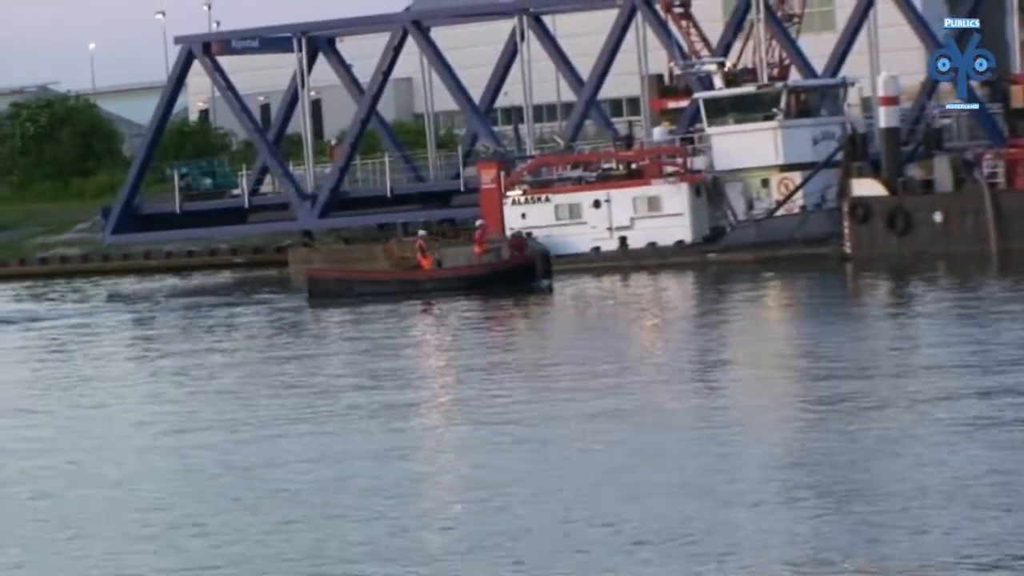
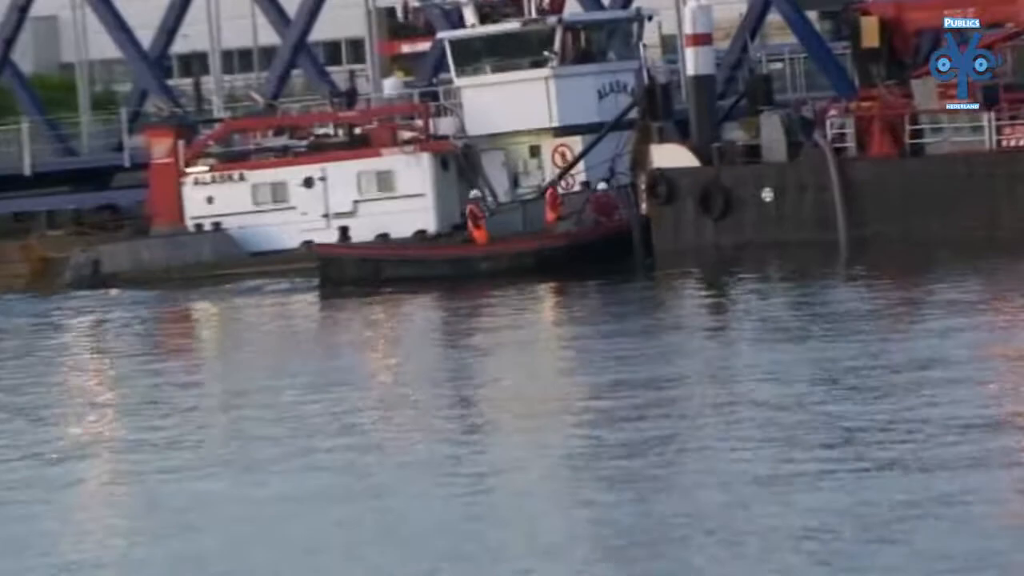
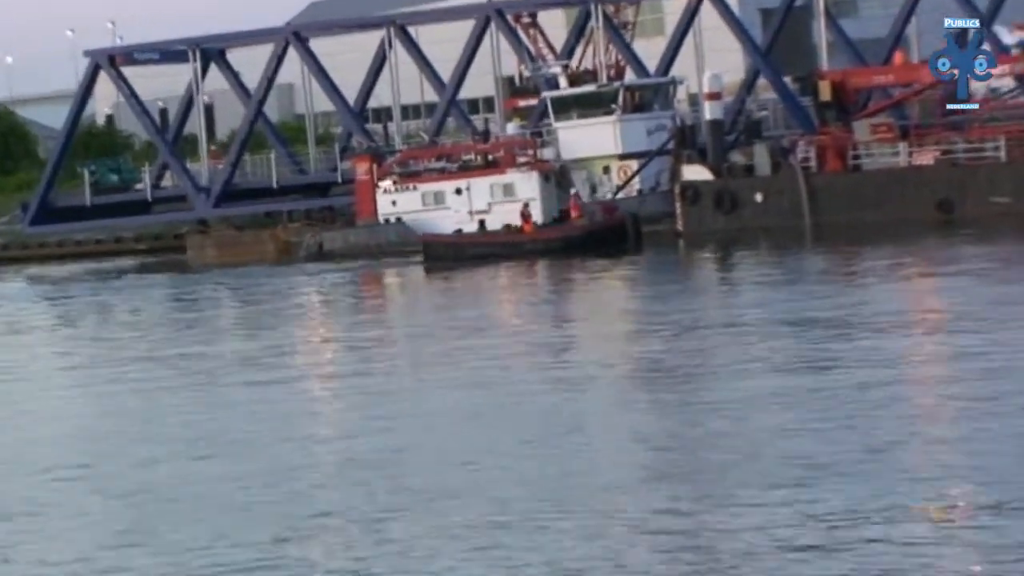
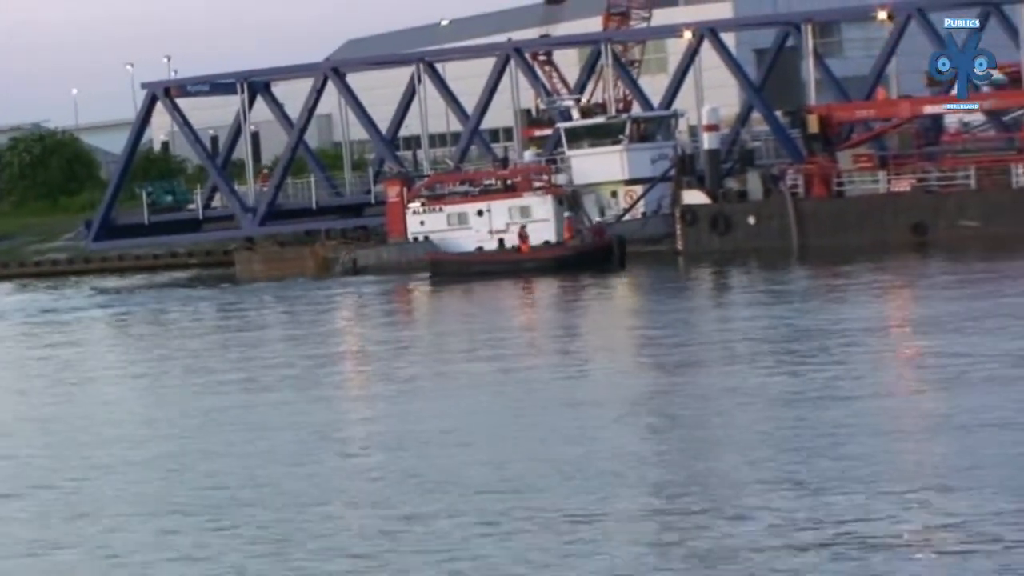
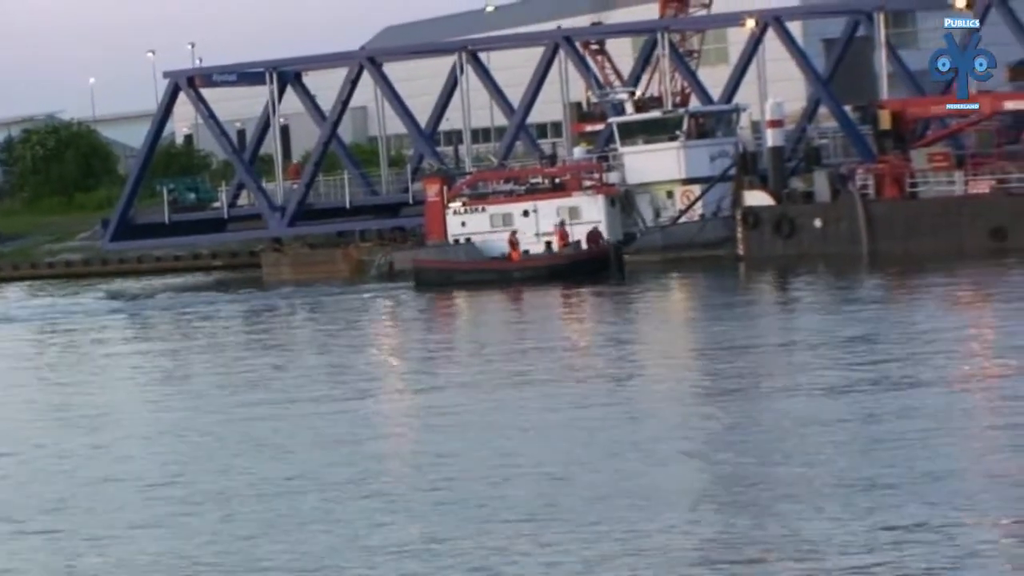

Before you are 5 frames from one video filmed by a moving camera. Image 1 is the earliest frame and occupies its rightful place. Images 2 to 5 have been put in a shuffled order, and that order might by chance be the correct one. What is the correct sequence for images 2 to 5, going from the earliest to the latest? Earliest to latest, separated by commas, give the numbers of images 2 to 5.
5, 4, 3, 2
